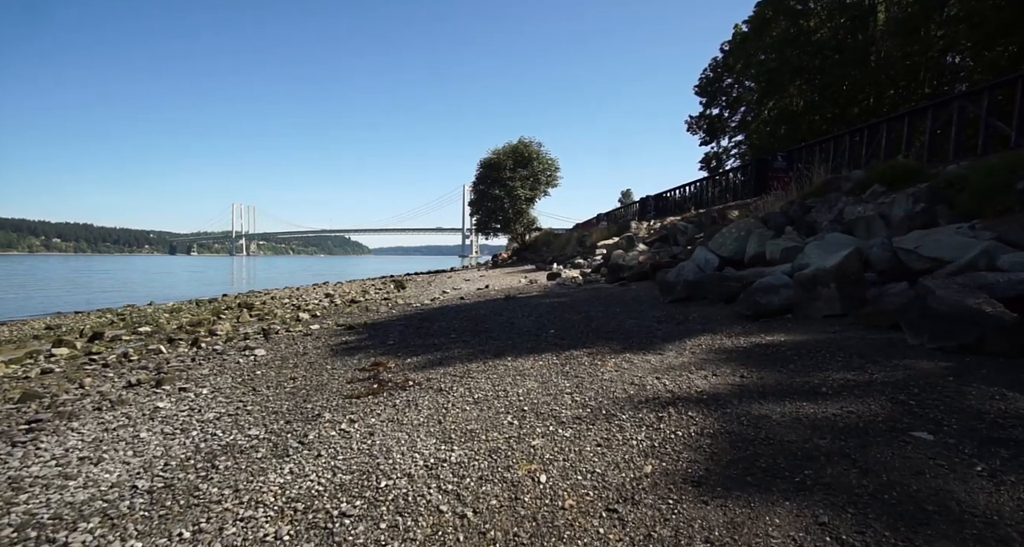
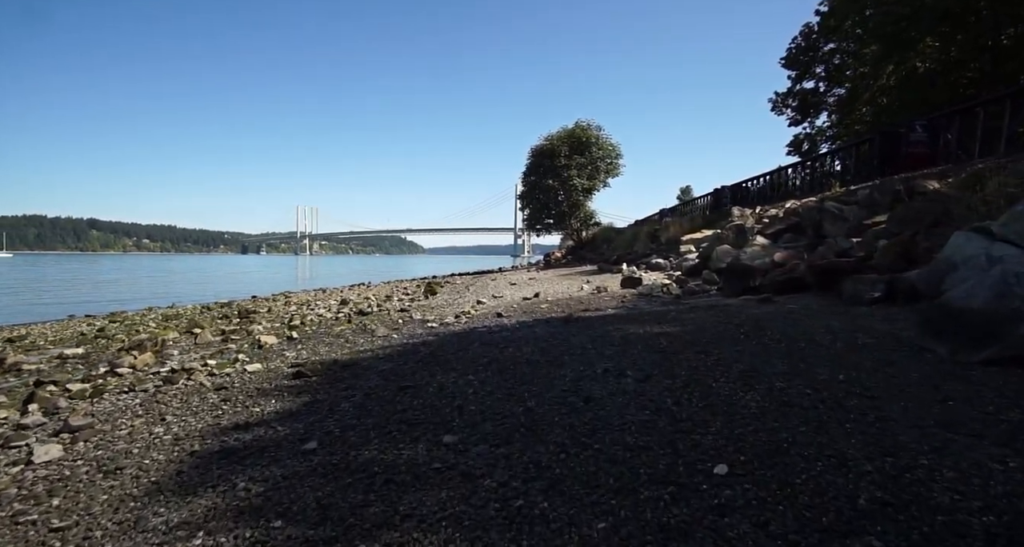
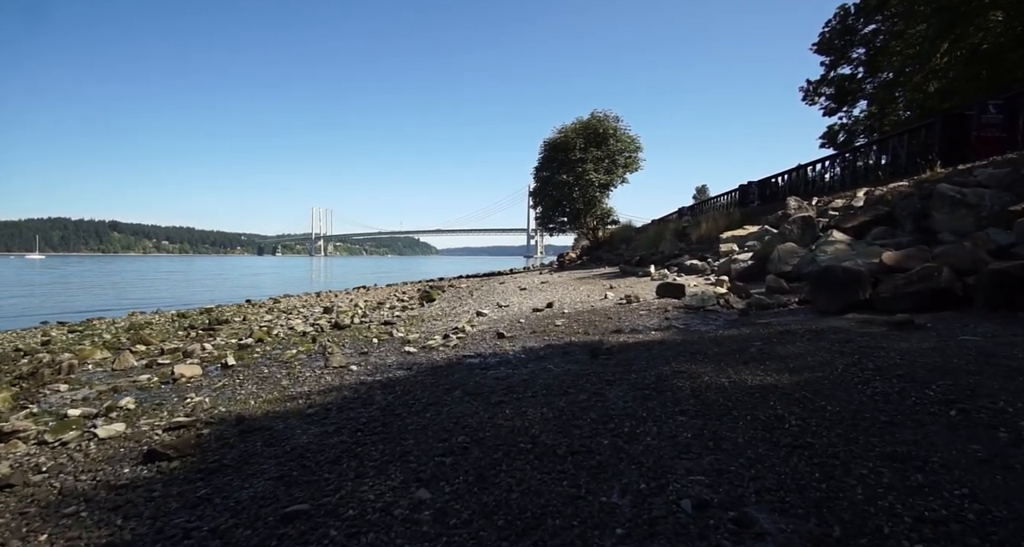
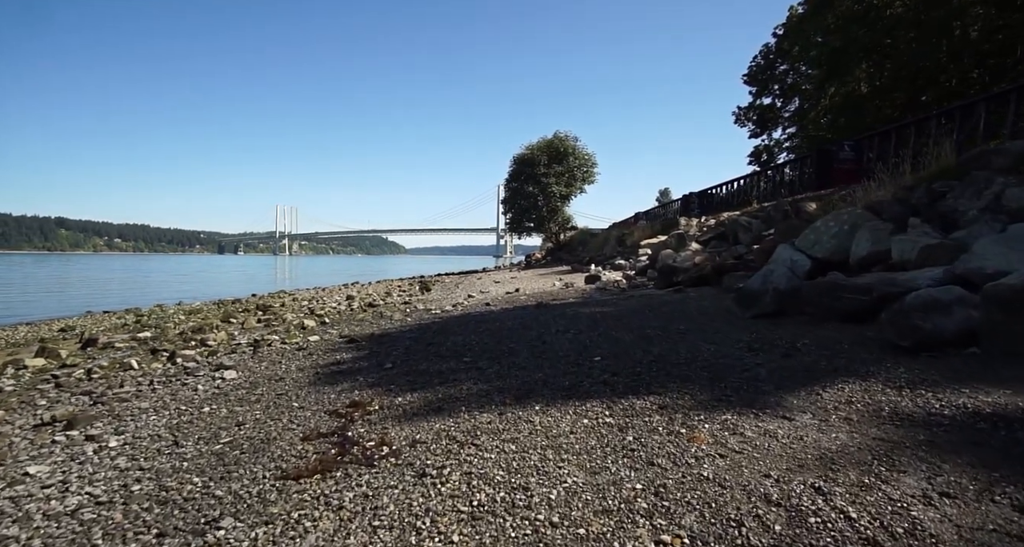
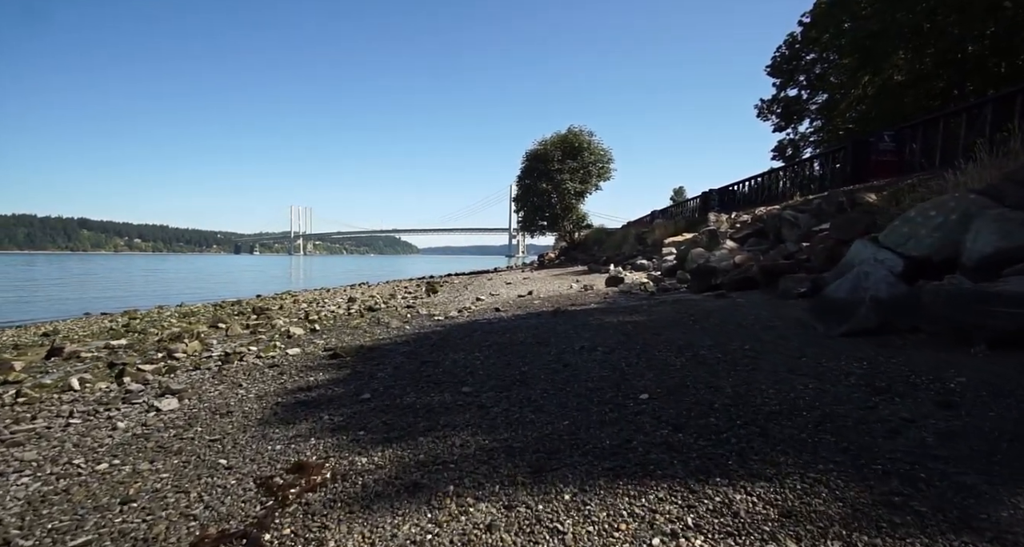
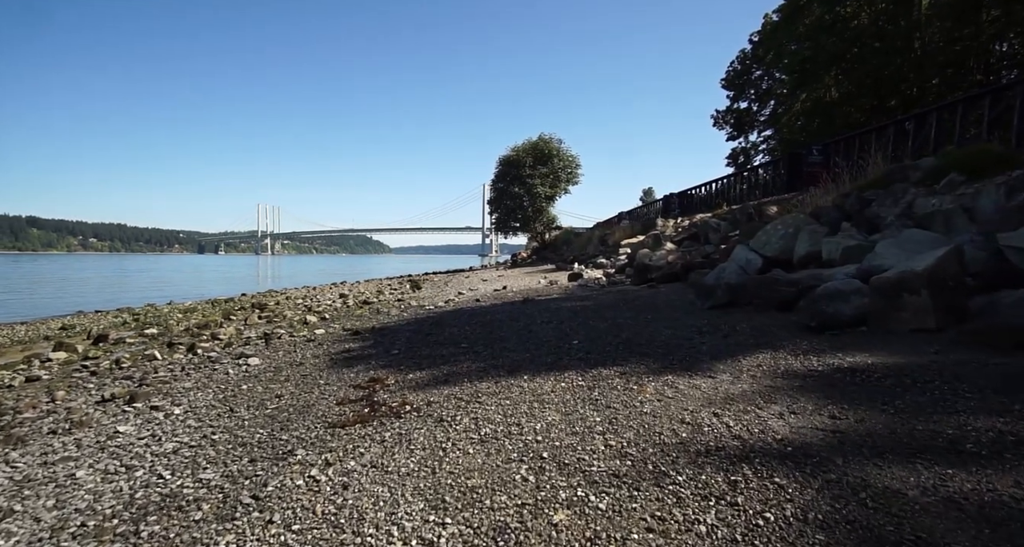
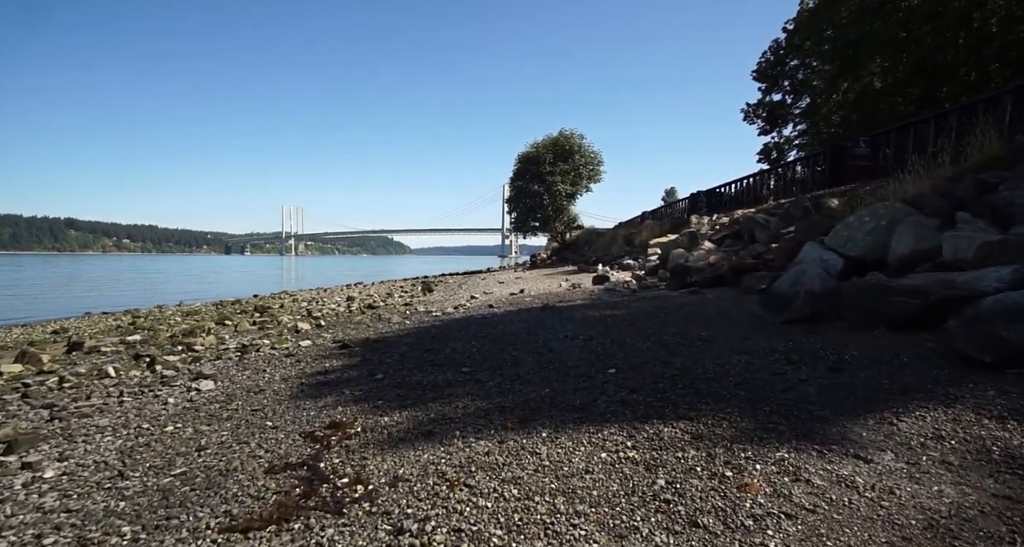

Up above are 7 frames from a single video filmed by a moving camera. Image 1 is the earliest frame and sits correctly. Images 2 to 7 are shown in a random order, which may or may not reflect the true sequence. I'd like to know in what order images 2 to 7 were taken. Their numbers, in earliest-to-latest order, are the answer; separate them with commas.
6, 4, 7, 5, 2, 3
